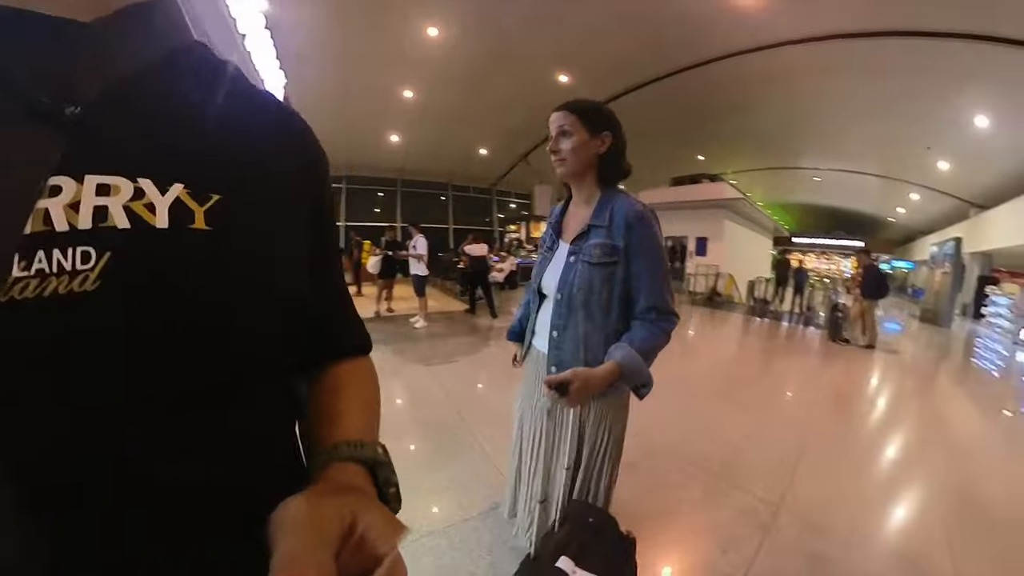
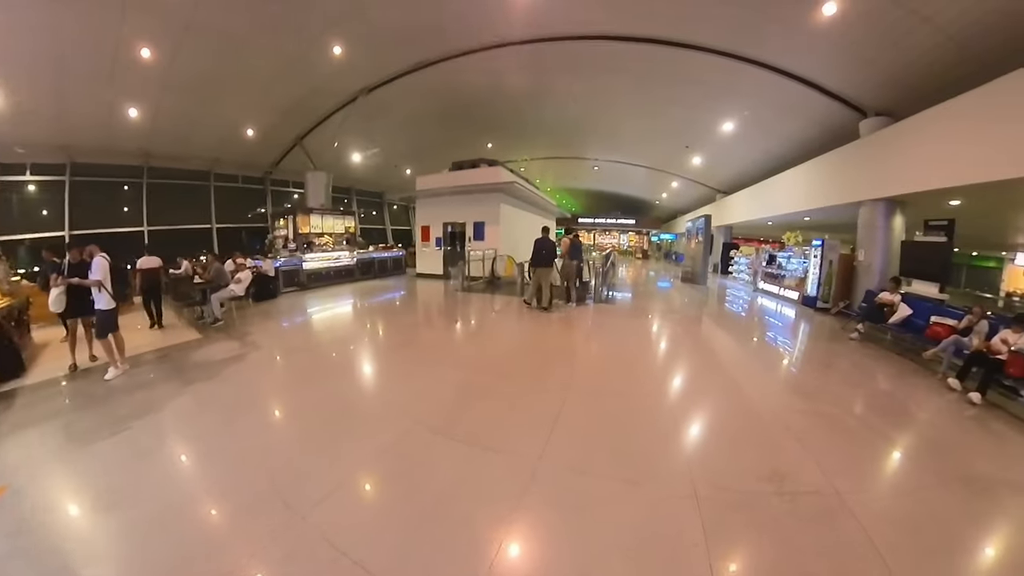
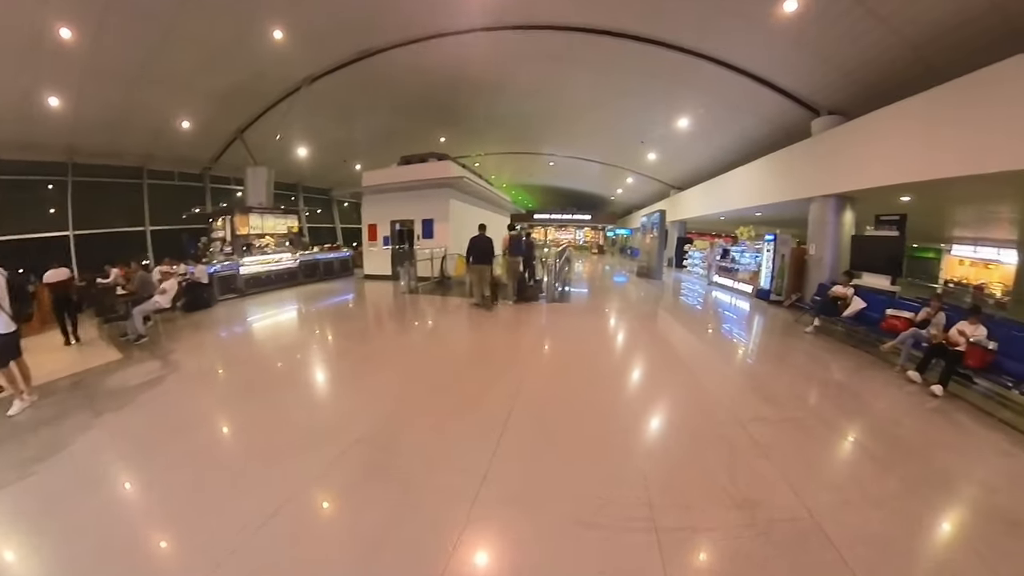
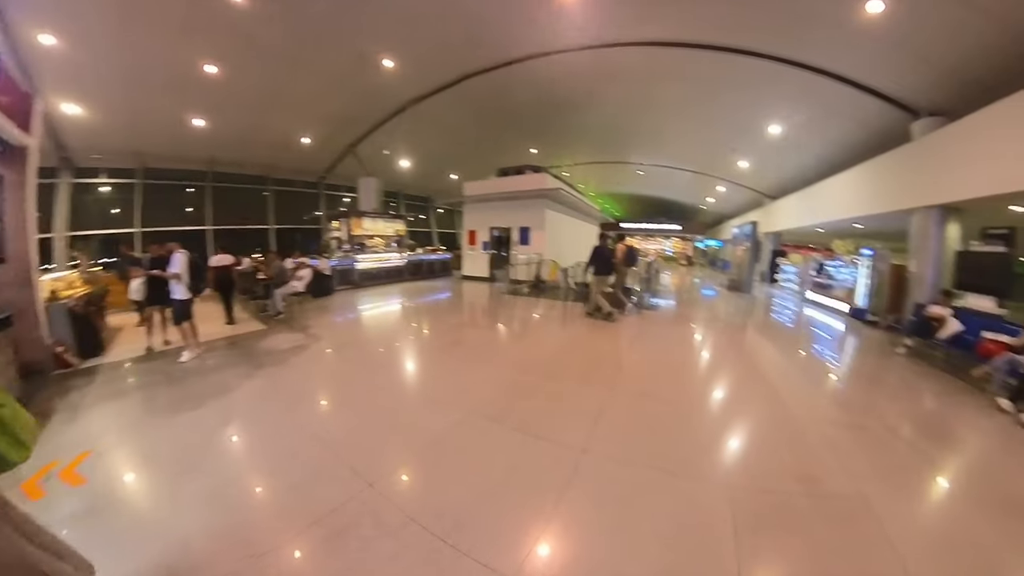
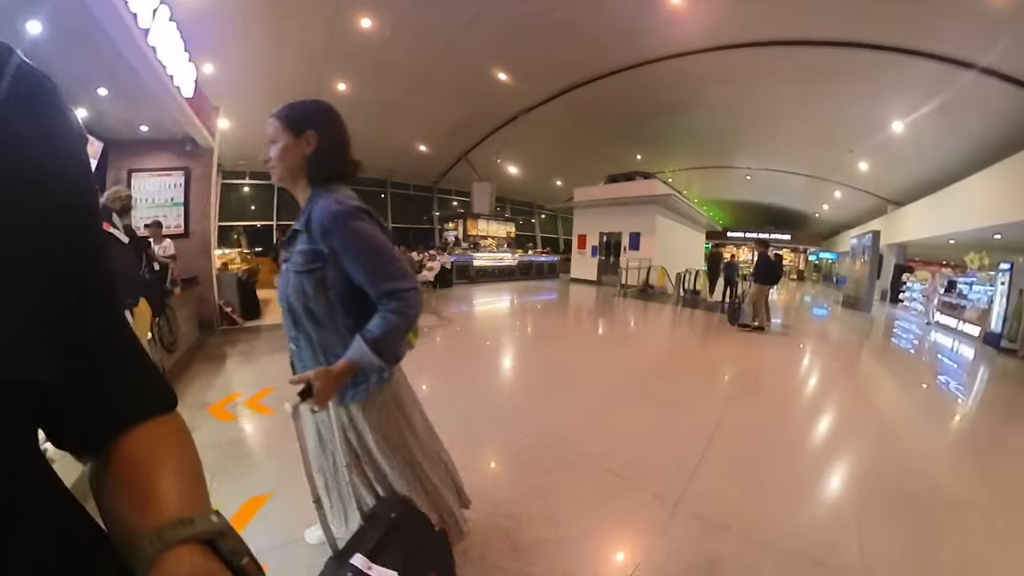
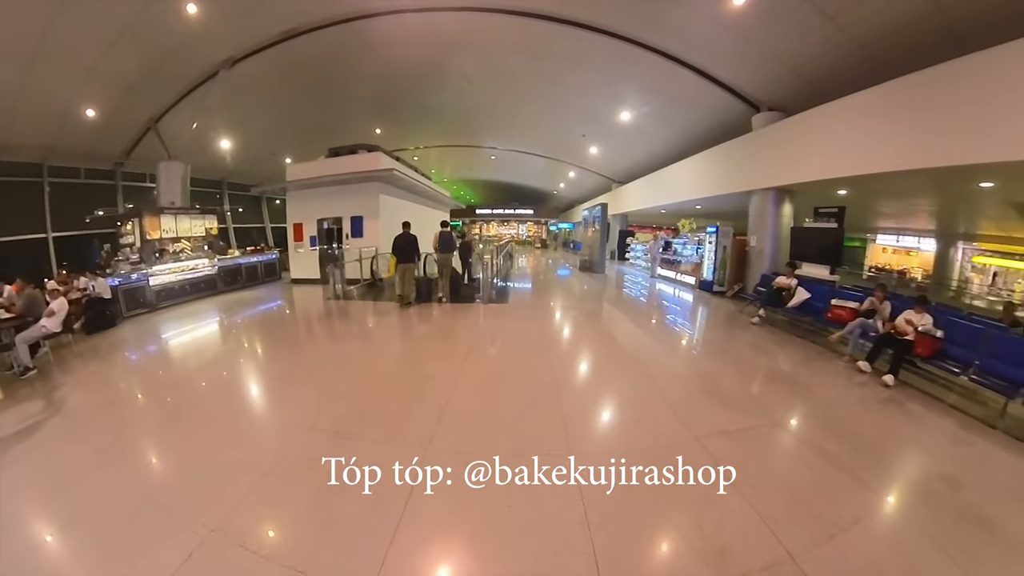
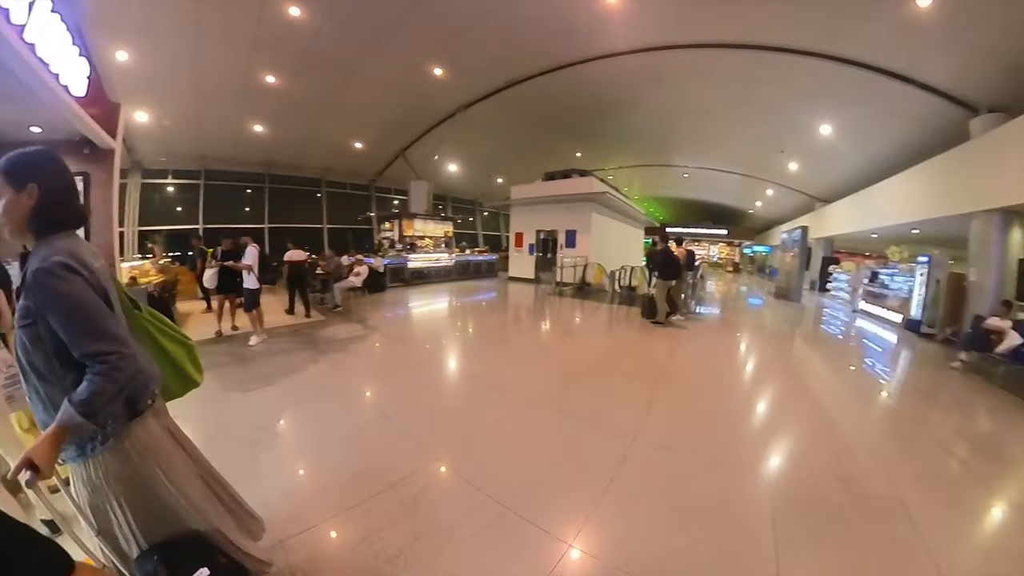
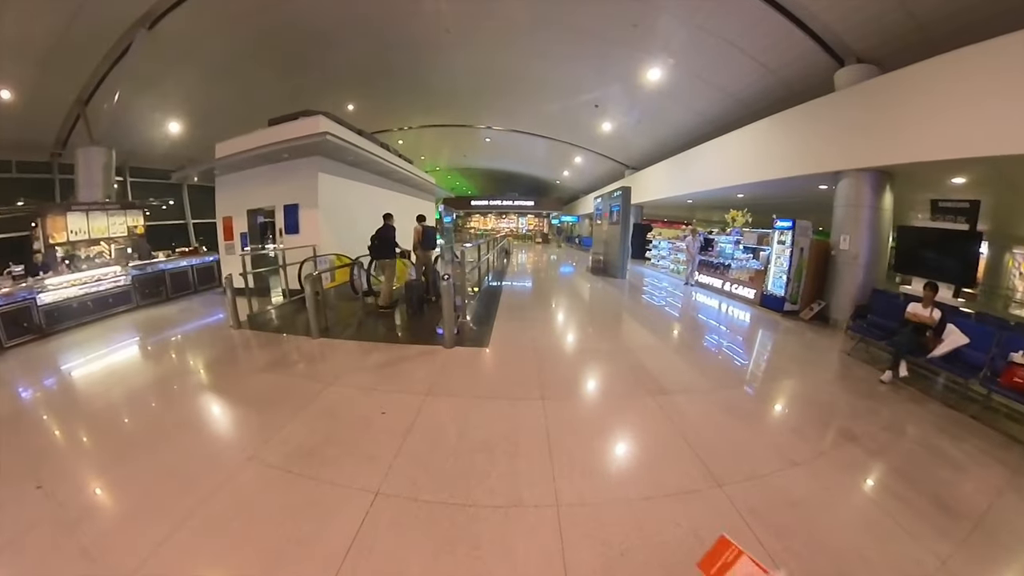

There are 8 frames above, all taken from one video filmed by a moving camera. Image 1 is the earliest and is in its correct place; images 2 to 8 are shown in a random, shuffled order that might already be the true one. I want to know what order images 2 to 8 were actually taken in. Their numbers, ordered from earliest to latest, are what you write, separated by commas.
5, 7, 4, 2, 3, 6, 8
